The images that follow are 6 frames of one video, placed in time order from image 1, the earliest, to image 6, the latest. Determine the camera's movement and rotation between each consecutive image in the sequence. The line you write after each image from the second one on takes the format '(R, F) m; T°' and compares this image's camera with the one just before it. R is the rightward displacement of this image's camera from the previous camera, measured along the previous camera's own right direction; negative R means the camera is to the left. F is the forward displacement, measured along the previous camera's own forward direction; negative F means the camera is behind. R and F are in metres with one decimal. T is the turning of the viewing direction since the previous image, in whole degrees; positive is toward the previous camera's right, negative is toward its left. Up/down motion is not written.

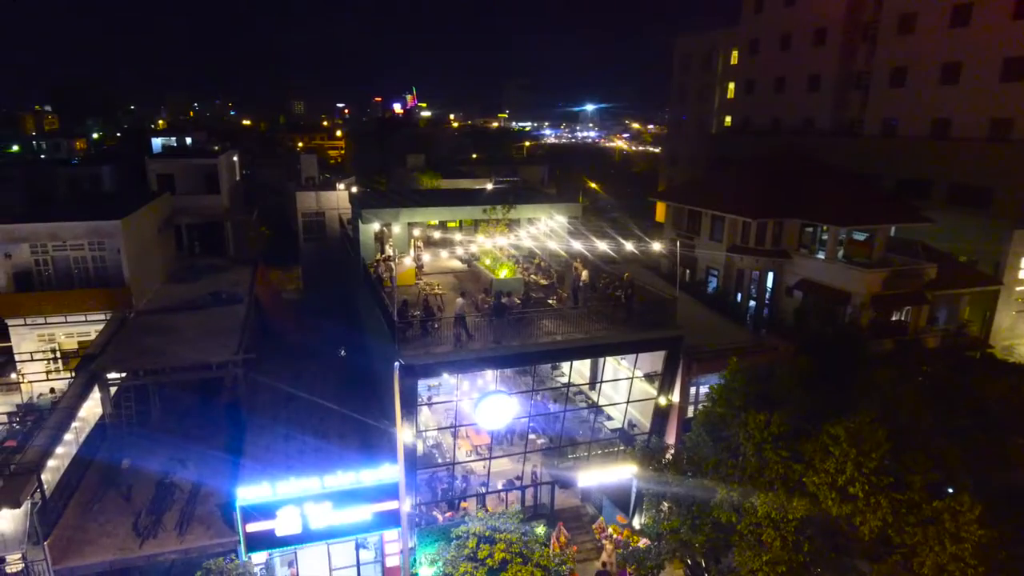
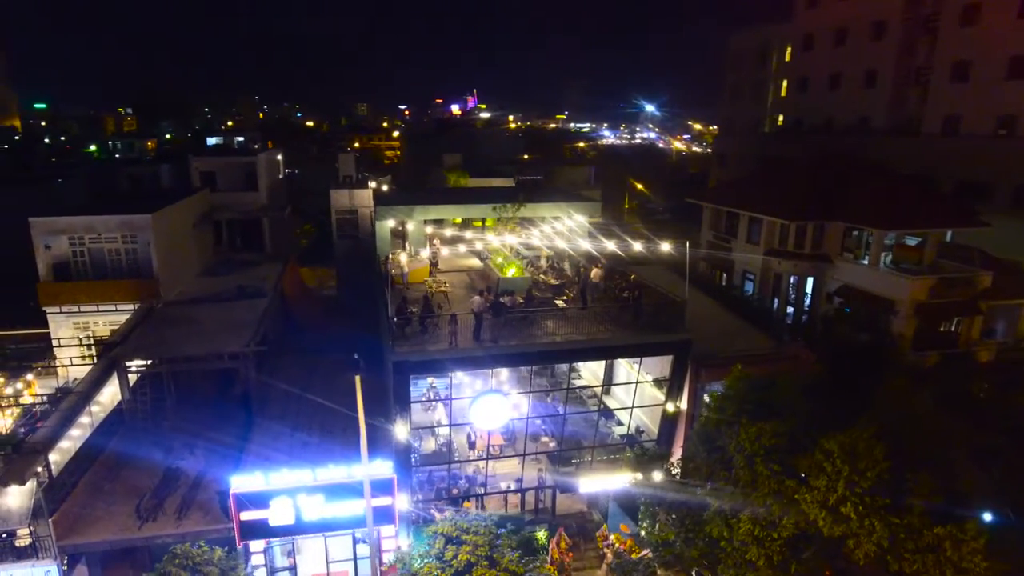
(+1.5, +0.3) m; -5°
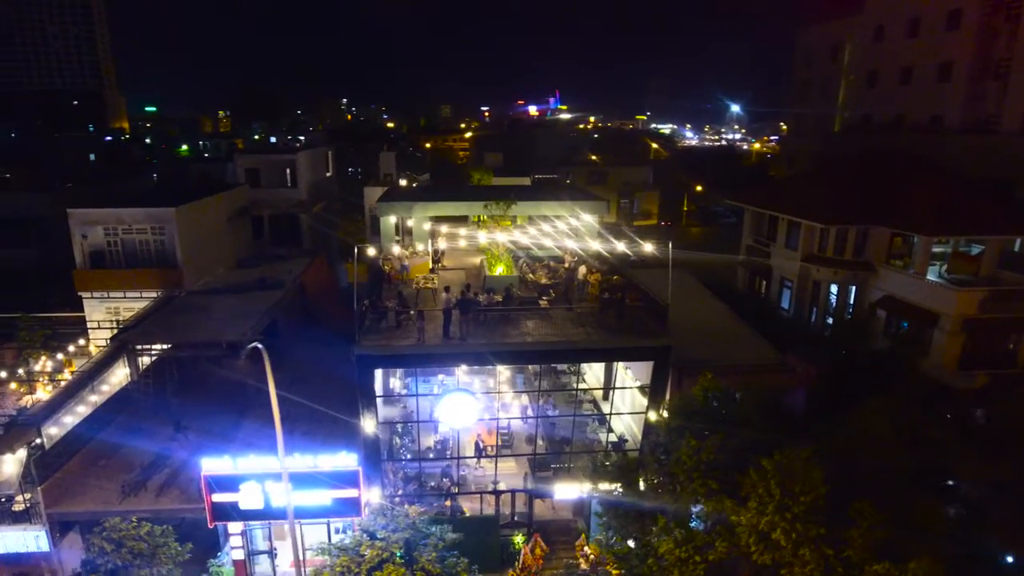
(+2.8, +0.4) m; -7°
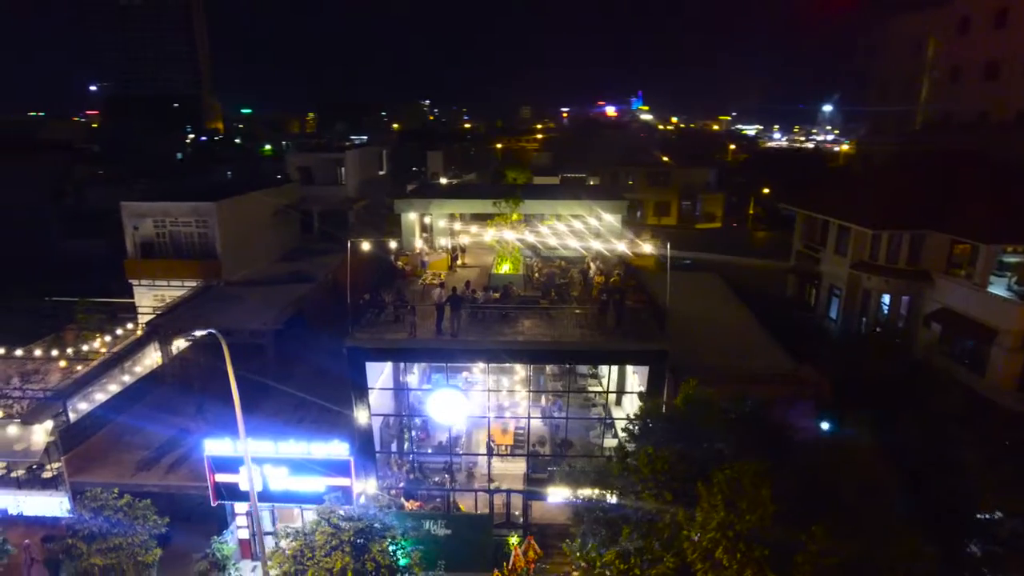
(+2.2, +0.3) m; -7°
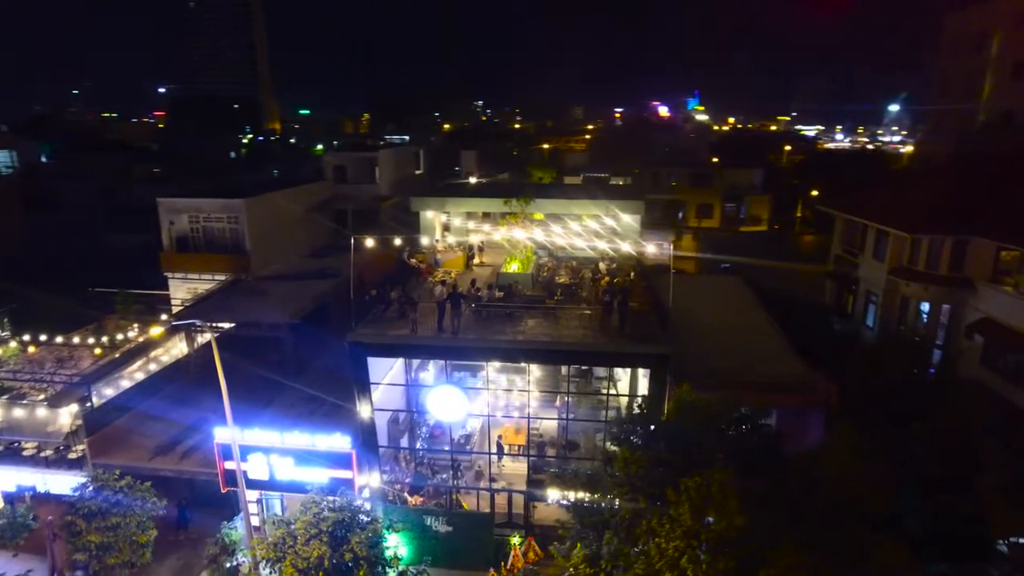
(+1.3, +0.1) m; -5°
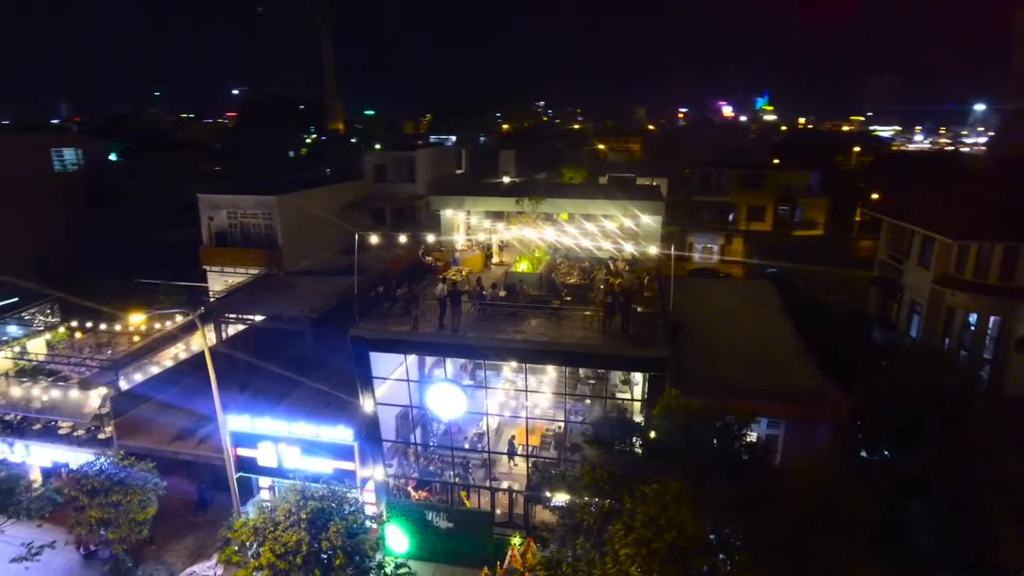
(+1.5, +0.1) m; -5°
